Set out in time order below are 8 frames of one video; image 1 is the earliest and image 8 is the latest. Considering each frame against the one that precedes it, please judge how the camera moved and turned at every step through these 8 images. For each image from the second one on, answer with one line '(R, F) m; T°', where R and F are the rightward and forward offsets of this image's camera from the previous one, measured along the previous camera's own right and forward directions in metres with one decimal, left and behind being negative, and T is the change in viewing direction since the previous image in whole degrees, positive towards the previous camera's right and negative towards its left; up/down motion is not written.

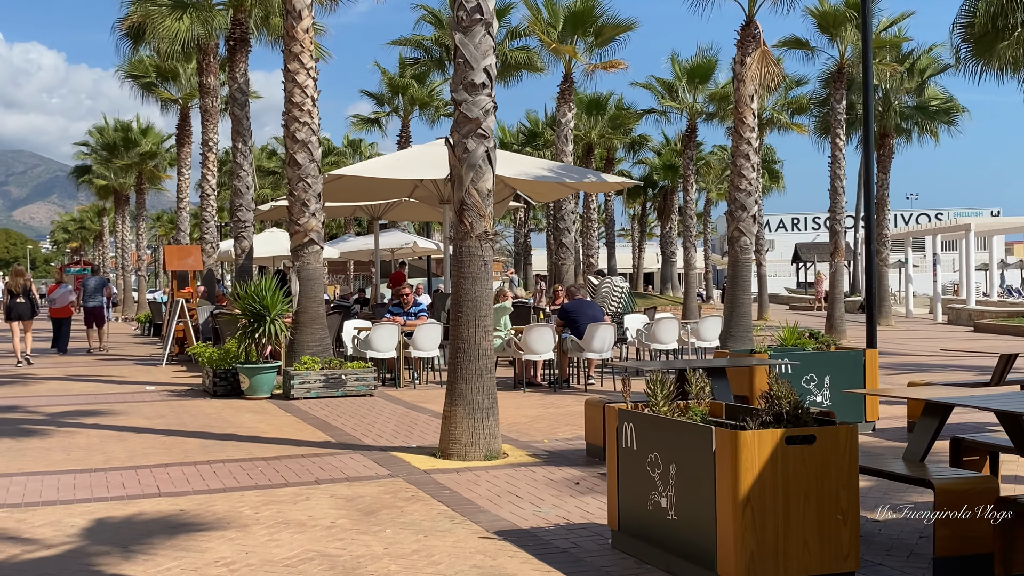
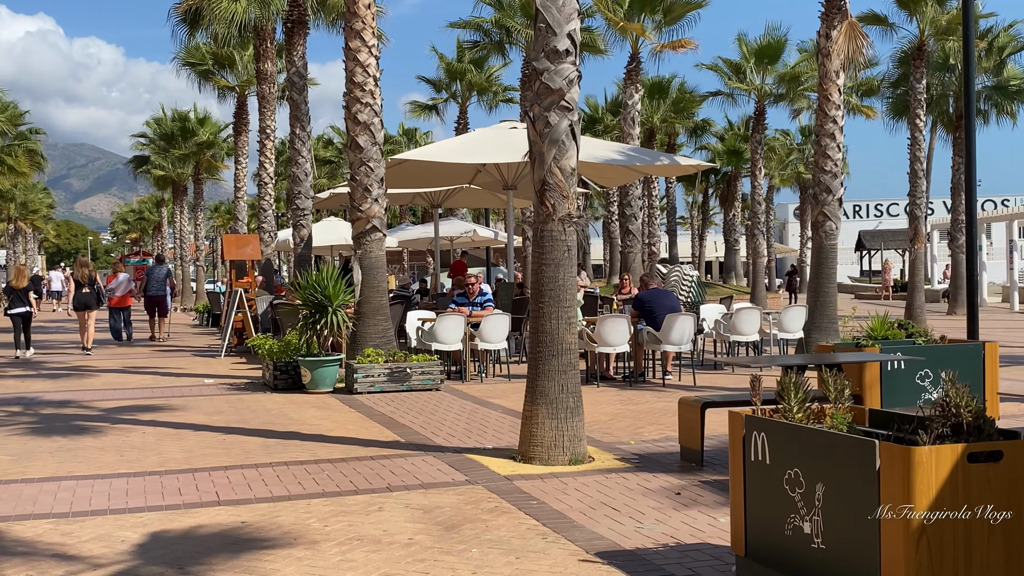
(-0.2, +0.7) m; -3°
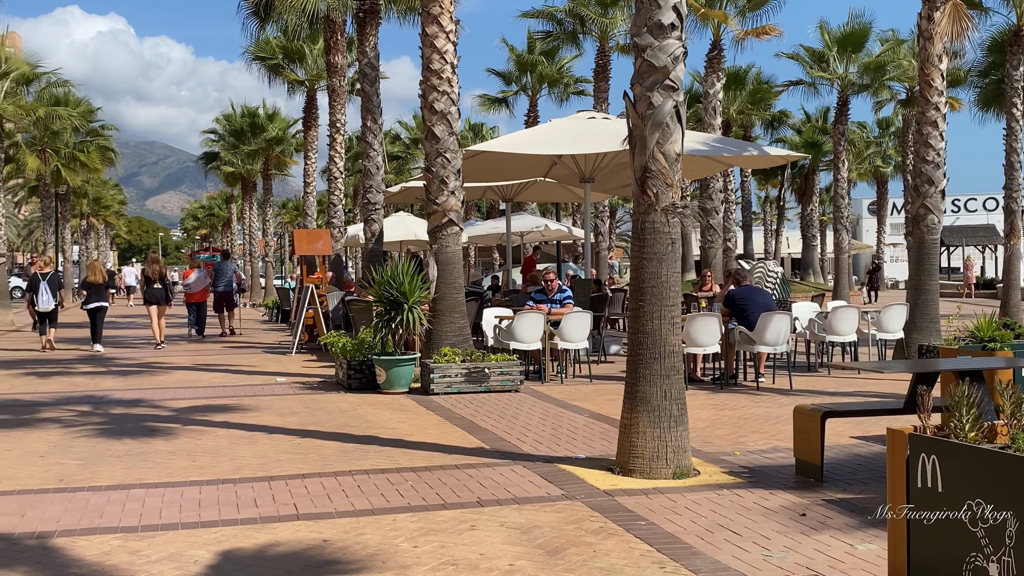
(-0.2, +0.5) m; -3°
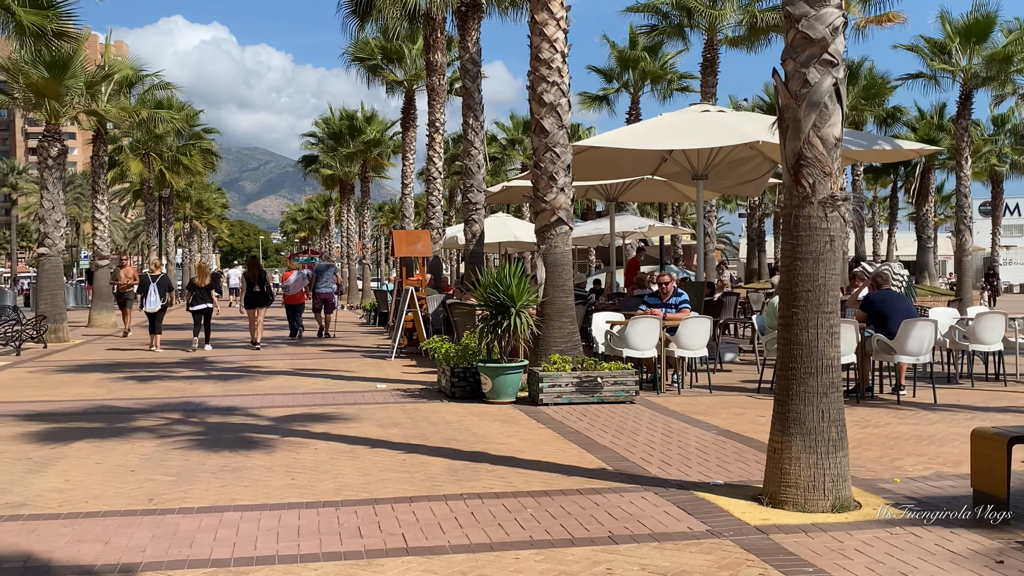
(-0.2, +0.7) m; -5°
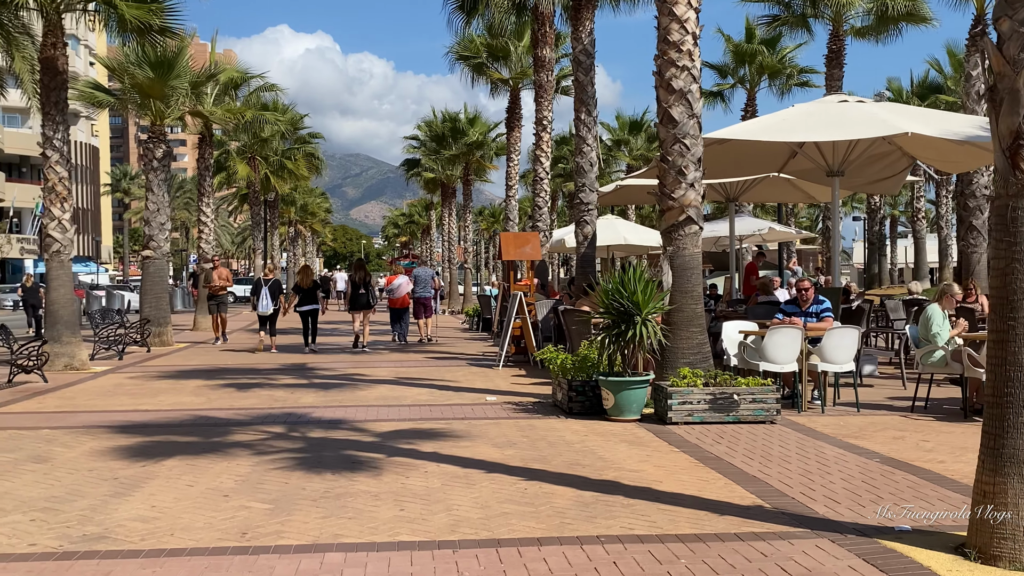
(-0.2, +0.9) m; -5°
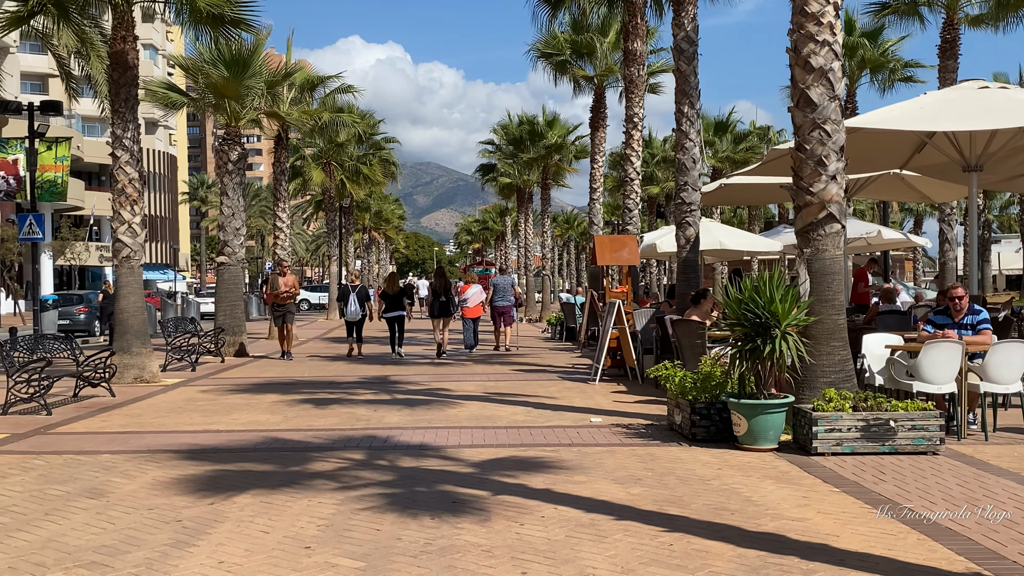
(-0.3, +1.1) m; -4°
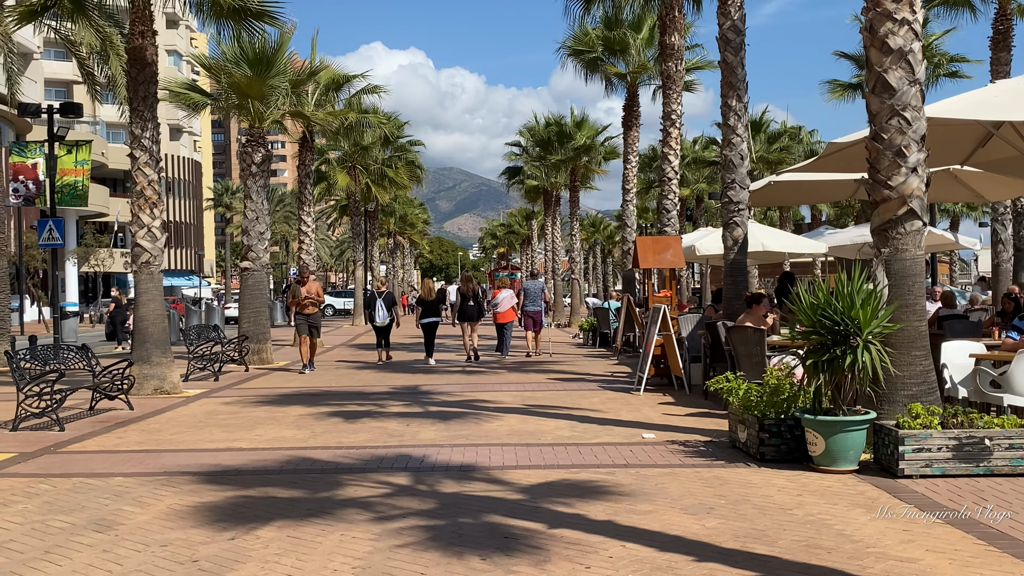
(-0.2, +0.7) m; -1°
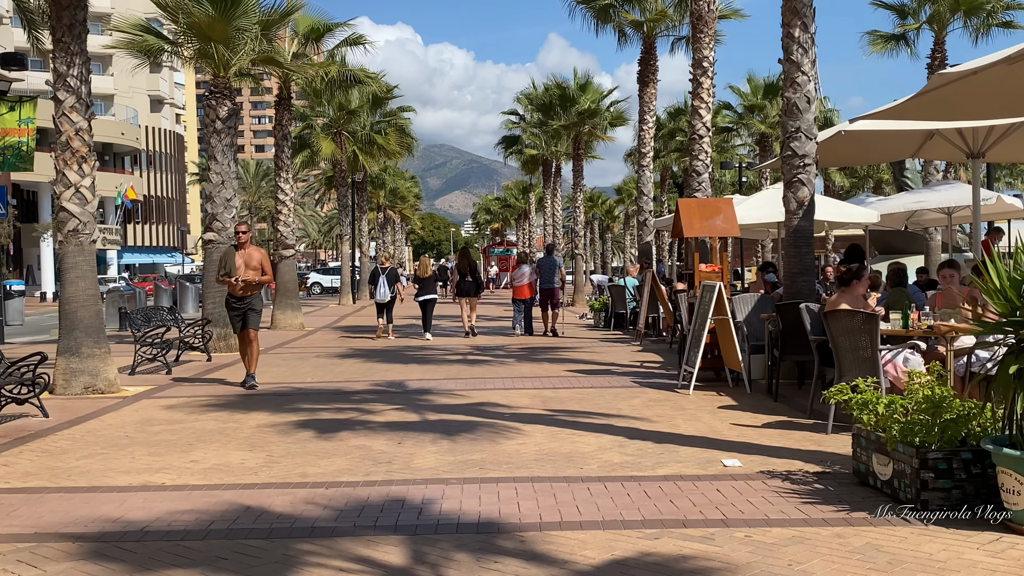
(-0.2, +2.4) m; 0°
